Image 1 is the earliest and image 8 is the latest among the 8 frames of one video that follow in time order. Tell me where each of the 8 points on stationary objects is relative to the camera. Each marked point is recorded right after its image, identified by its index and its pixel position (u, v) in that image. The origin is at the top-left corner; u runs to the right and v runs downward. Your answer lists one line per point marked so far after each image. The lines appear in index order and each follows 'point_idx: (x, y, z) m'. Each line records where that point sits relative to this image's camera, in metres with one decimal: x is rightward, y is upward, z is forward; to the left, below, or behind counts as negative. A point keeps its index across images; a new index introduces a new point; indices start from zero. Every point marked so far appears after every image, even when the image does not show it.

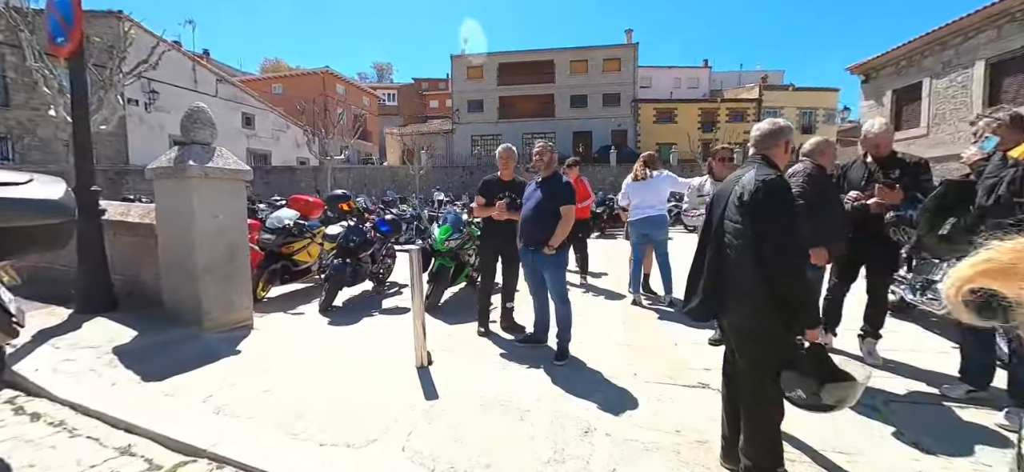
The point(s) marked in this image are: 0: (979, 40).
0: (+14.6, +6.1, +12.5) m
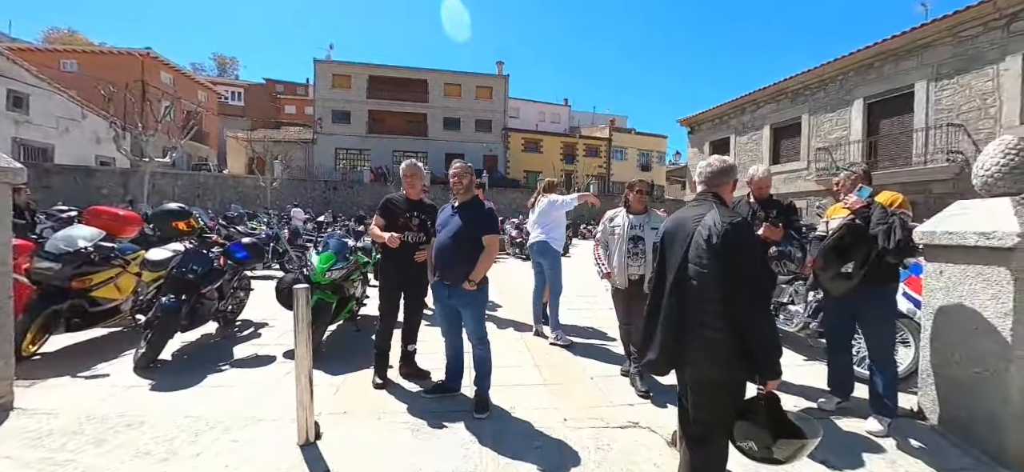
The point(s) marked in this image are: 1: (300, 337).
0: (+10.4, +5.2, +16.4) m
1: (-1.2, -0.6, +2.3) m
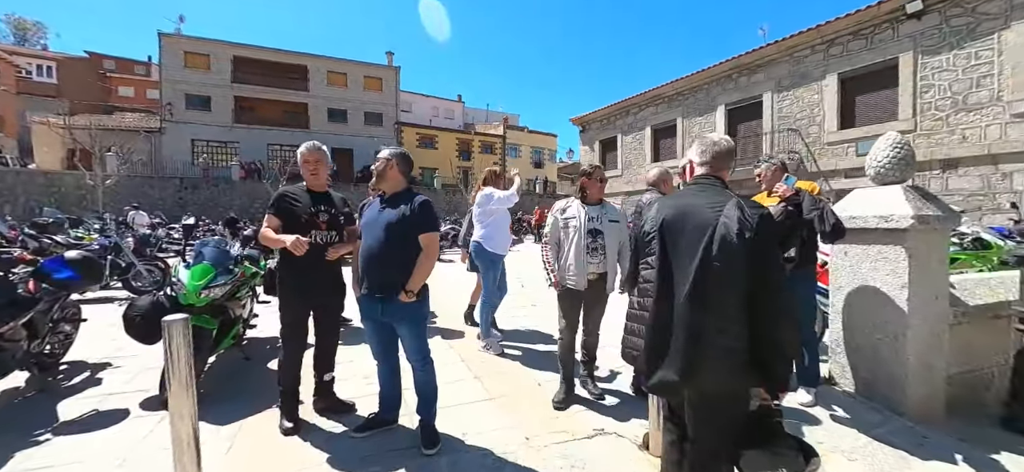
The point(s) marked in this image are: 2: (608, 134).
0: (+6.1, +5.6, +18.1) m
1: (-1.3, -0.6, +1.6) m
2: (+4.9, +5.1, +20.0) m
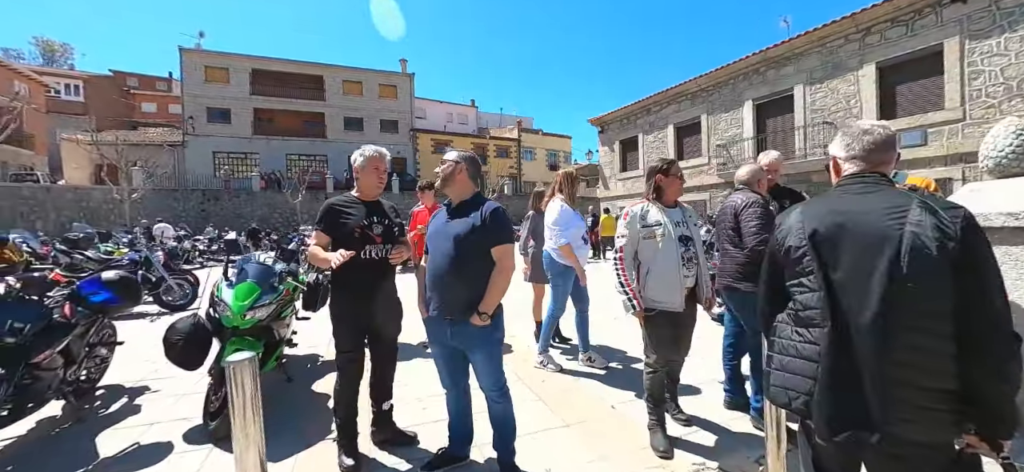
0: (+6.9, +5.6, +17.6) m
1: (-0.9, -0.7, +1.4) m
2: (+5.8, +5.0, +19.6) m
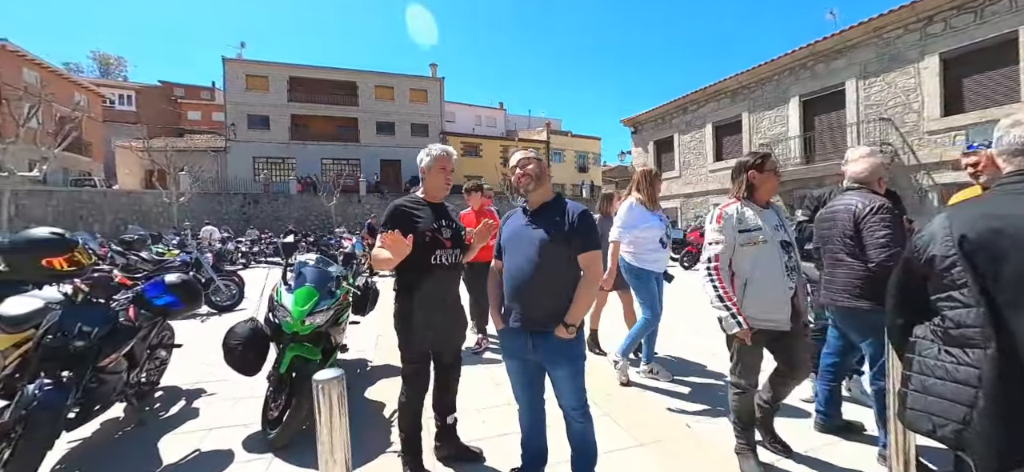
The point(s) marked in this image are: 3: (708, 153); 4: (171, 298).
0: (+8.3, +5.4, +17.0) m
1: (-0.6, -0.7, +1.2) m
2: (+7.2, +4.9, +19.0) m
3: (+8.3, +3.5, +16.8) m
4: (-2.2, -0.4, +2.5) m
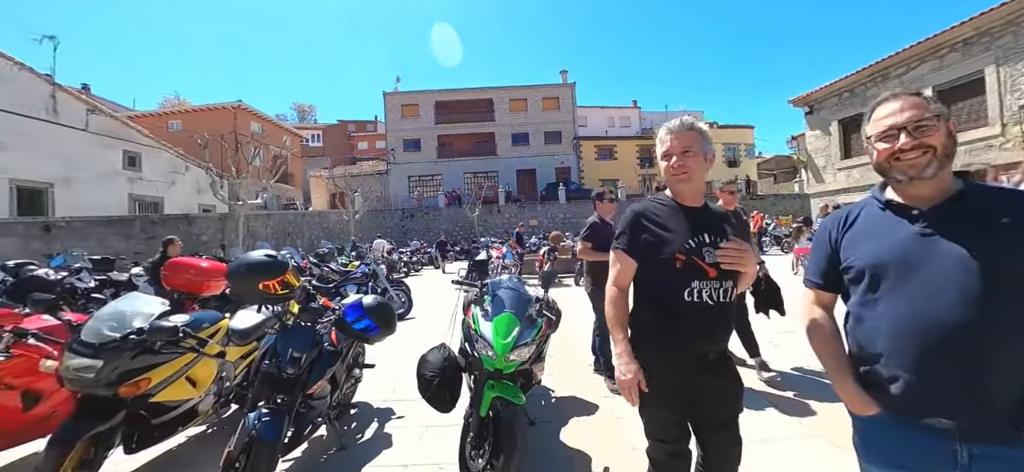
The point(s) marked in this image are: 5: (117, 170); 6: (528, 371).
0: (+13.5, +5.4, +13.0) m
1: (+0.3, -0.7, +0.6) m
2: (+13.1, +4.8, +15.2) m
3: (+13.5, +3.5, +12.7) m
4: (-0.8, -0.5, +2.3) m
5: (-14.7, +2.5, +14.7) m
6: (+0.1, -0.7, +2.2) m
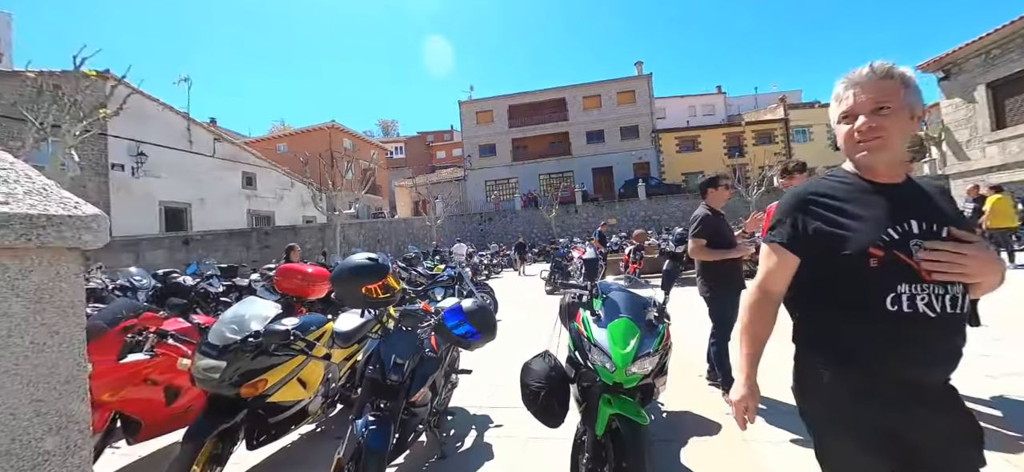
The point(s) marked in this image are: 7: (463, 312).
0: (+15.6, +5.9, +10.1) m
1: (+0.6, -0.7, +0.2) m
2: (+15.7, +5.3, +12.4) m
3: (+15.6, +4.0, +9.8) m
4: (-0.2, -0.5, +2.1) m
5: (-11.7, +2.0, +16.9) m
6: (+0.7, -0.7, +1.9) m
7: (-0.3, -0.4, +2.3) m
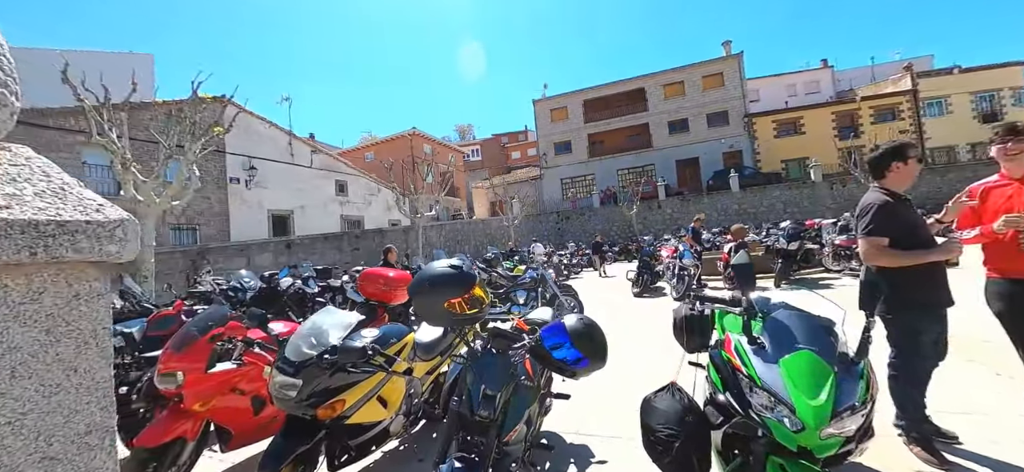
0: (+17.1, +6.2, +6.6) m
1: (+0.7, -0.7, -0.3) m
2: (+17.6, +5.6, +8.8) m
3: (+17.1, +4.3, +6.3) m
4: (+0.3, -0.5, +1.7) m
5: (-8.3, +1.8, +18.4) m
6: (+1.1, -0.7, +1.3) m
7: (+0.2, -0.4, +1.8) m
